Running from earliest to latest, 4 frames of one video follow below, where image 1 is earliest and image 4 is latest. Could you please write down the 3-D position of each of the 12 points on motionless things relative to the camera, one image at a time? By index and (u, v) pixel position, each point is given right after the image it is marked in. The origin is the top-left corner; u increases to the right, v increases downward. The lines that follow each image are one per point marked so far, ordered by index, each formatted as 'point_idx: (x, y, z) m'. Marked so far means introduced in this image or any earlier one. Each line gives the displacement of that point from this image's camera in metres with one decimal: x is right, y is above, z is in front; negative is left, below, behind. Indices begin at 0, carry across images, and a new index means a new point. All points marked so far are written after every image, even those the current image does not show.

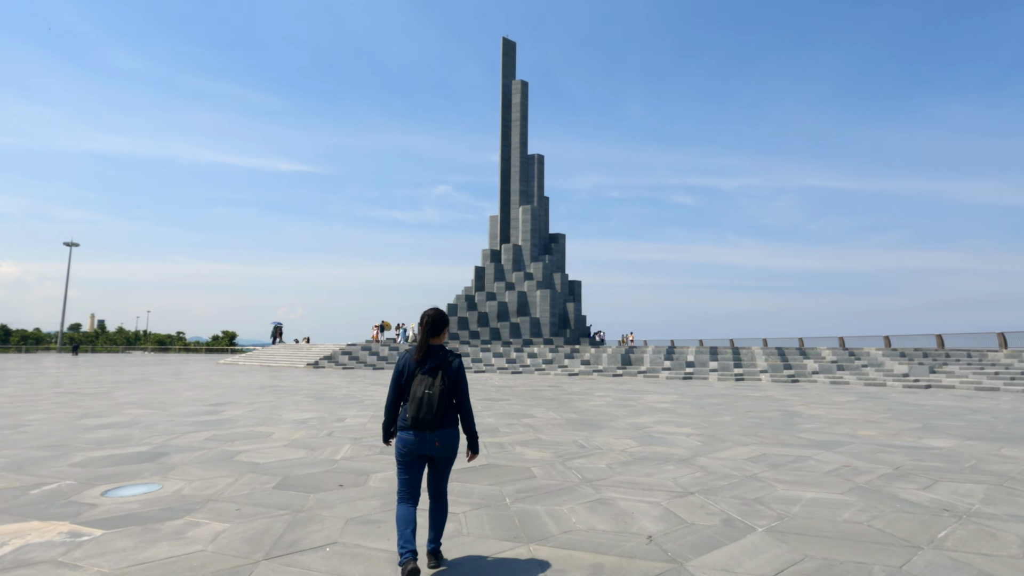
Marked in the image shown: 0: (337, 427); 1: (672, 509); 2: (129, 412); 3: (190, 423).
0: (-2.7, -2.2, +8.5) m
1: (+1.3, -1.7, +4.3) m
2: (-7.4, -2.4, +10.5) m
3: (-5.4, -2.3, +9.1) m
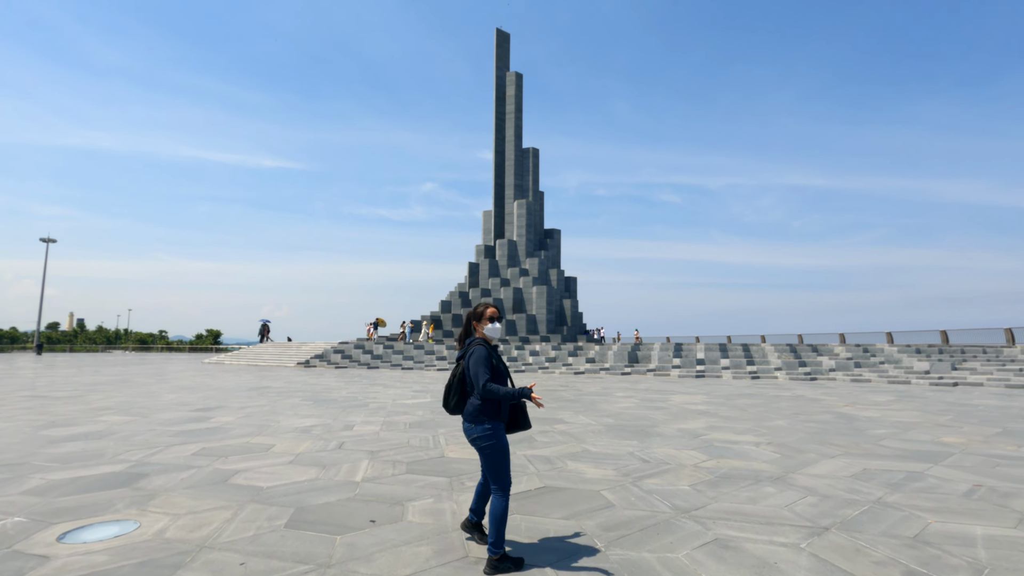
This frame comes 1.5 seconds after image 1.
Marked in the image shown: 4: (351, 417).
0: (-2.2, -2.0, +7.3) m
1: (+1.9, -1.6, +3.3) m
2: (-6.9, -2.2, +9.2) m
3: (-4.9, -2.1, +7.9) m
4: (-2.7, -2.2, +9.2) m
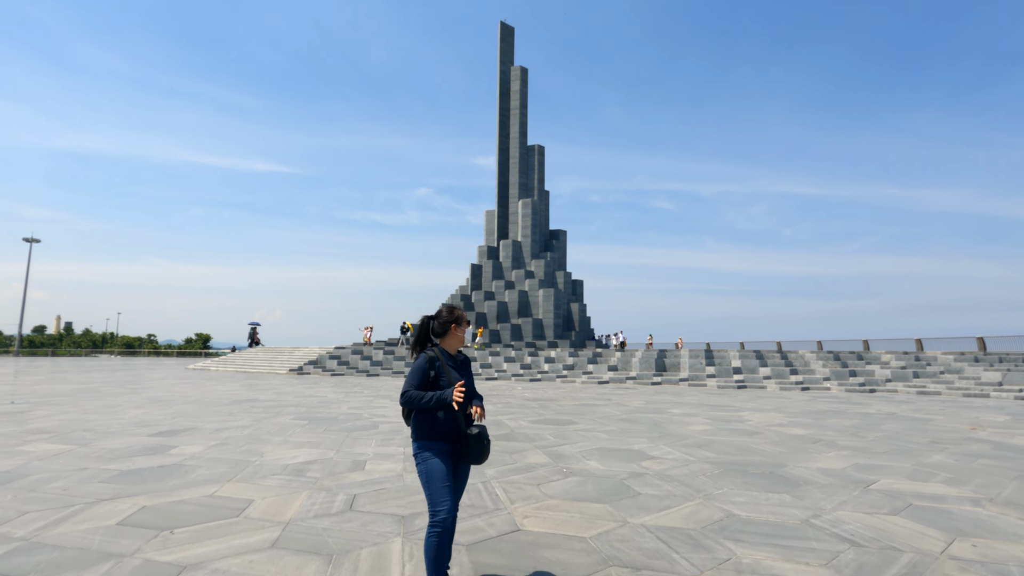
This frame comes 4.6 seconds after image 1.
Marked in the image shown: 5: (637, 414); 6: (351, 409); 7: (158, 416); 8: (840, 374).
0: (-1.4, -1.8, +5.1) m
1: (+2.7, -1.4, +1.0) m
2: (-6.1, -2.1, +6.9) m
3: (-4.1, -1.9, +5.6) m
4: (-2.0, -2.0, +6.9) m
5: (+2.4, -2.5, +10.7) m
6: (-3.4, -2.5, +11.4) m
7: (-6.6, -2.4, +10.2) m
8: (+11.4, -3.0, +19.0) m
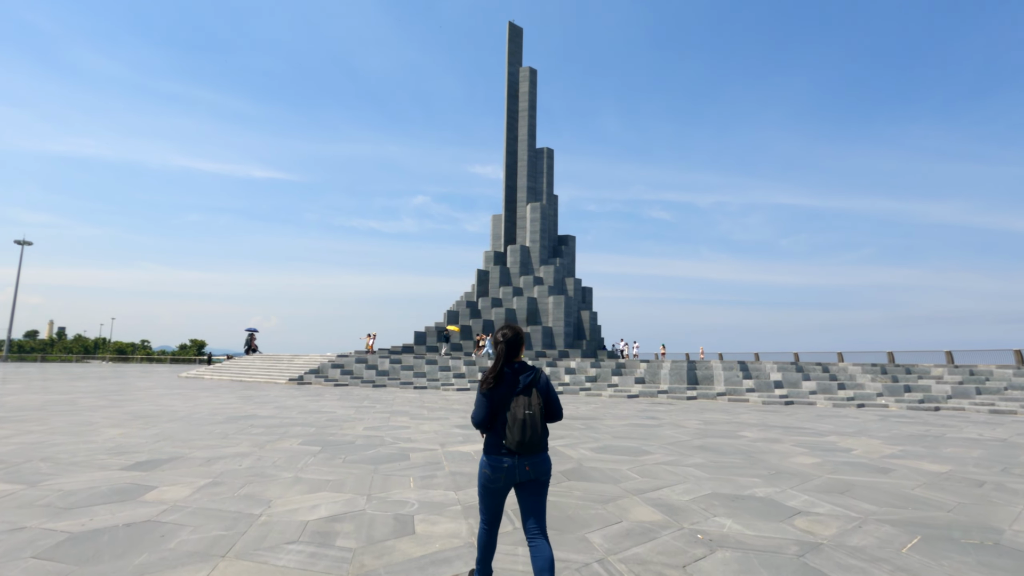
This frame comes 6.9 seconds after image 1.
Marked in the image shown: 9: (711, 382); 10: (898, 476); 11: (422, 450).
0: (-0.6, -1.7, +3.4) m
1: (+3.6, -1.3, -0.6) m
2: (-5.3, -2.0, +5.2) m
3: (-3.3, -1.8, +3.9) m
4: (-1.1, -2.0, +5.3) m
5: (+3.2, -2.5, +9.0) m
6: (-2.6, -2.5, +9.7) m
7: (-5.8, -2.3, +8.5) m
8: (+12.2, -3.2, +17.4) m
9: (+7.3, -3.4, +20.0) m
10: (+4.4, -2.2, +6.3) m
11: (-1.3, -2.2, +7.6) m
